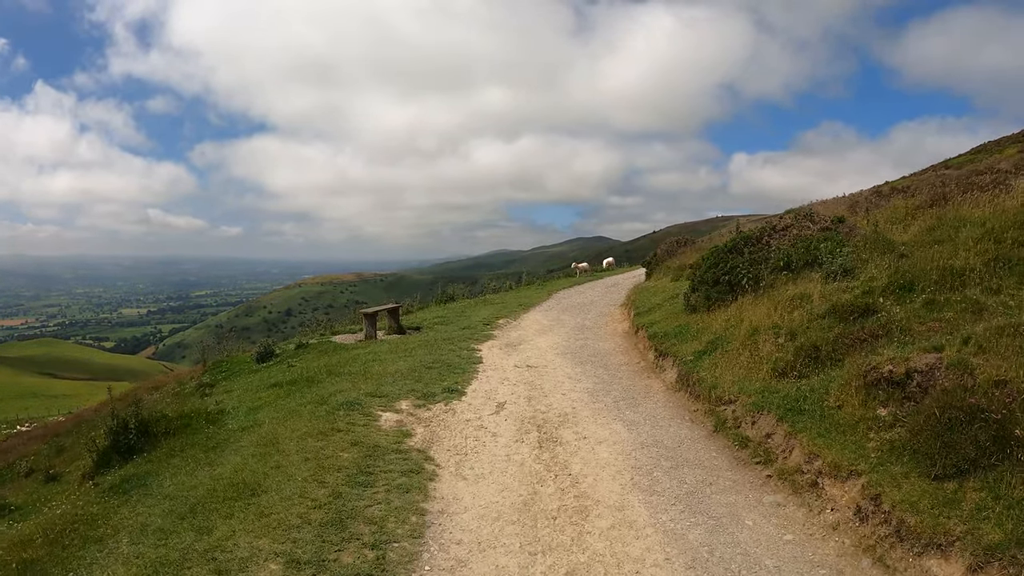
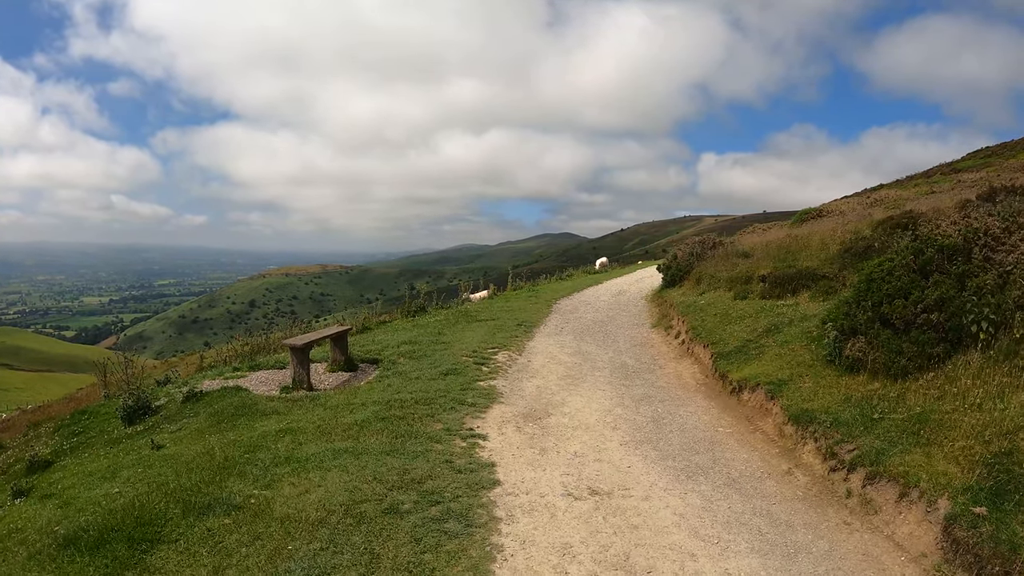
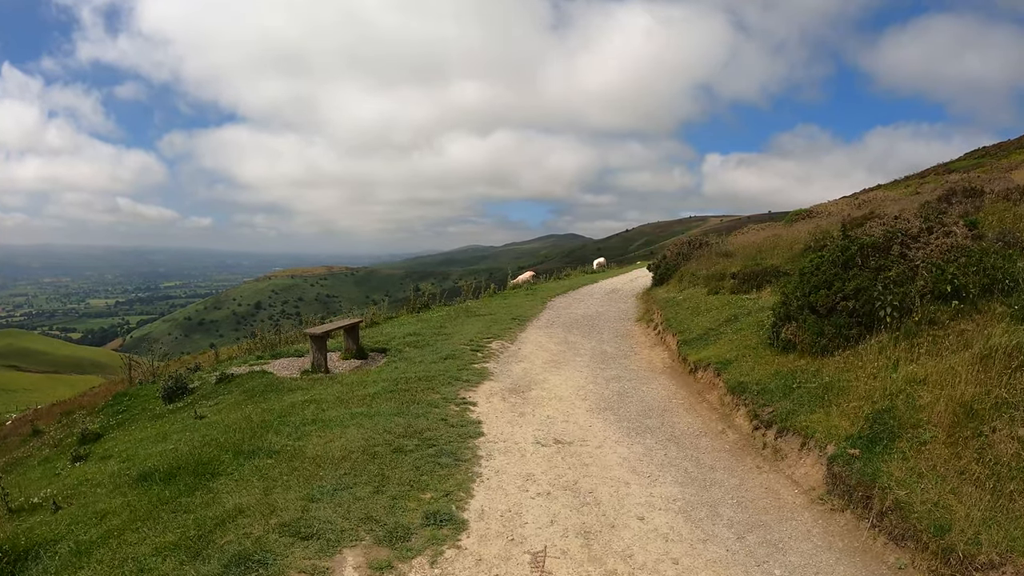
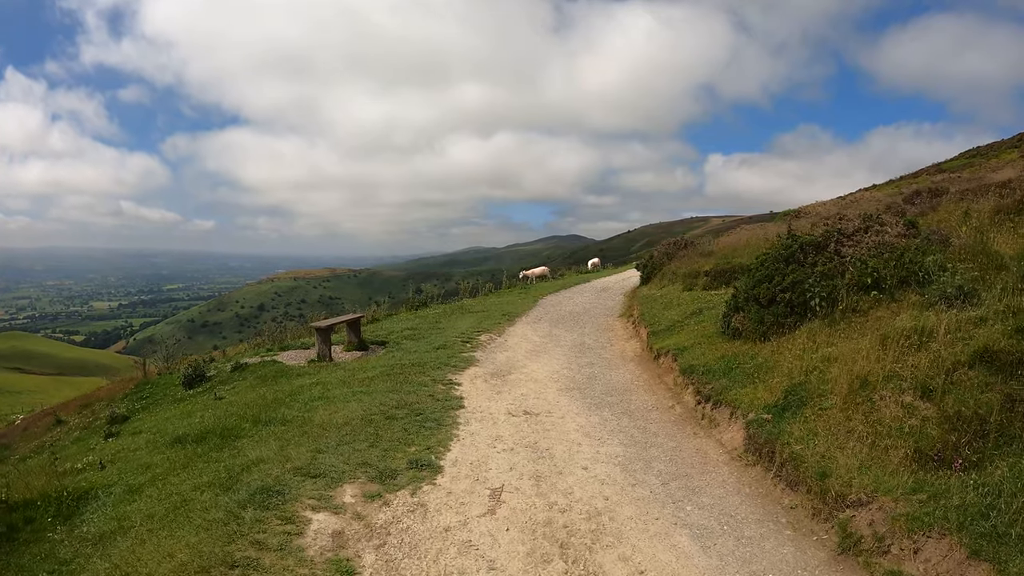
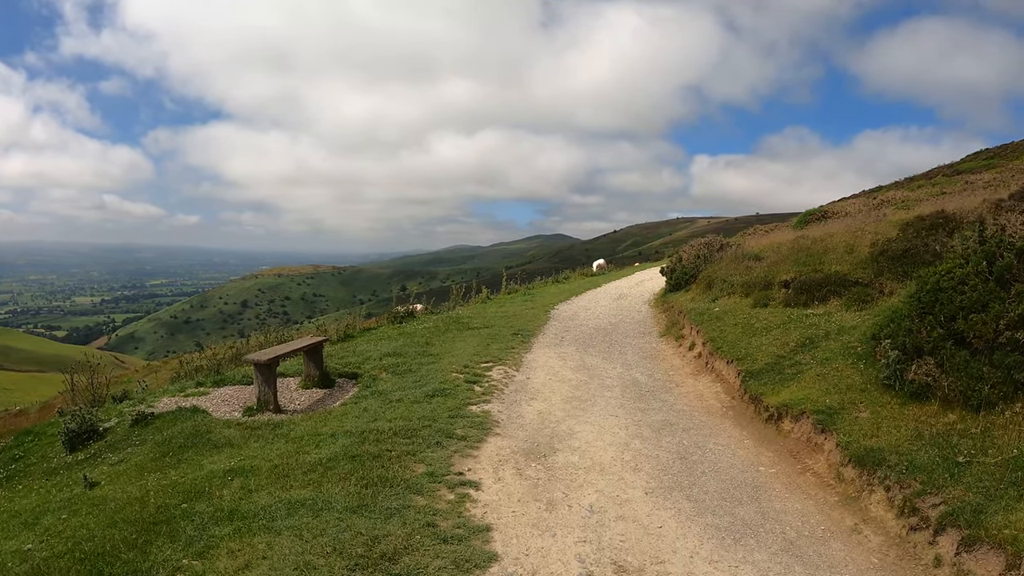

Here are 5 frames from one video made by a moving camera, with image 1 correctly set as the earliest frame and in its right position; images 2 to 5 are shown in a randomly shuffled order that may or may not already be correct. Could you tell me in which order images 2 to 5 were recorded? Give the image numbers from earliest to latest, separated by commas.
4, 3, 2, 5
